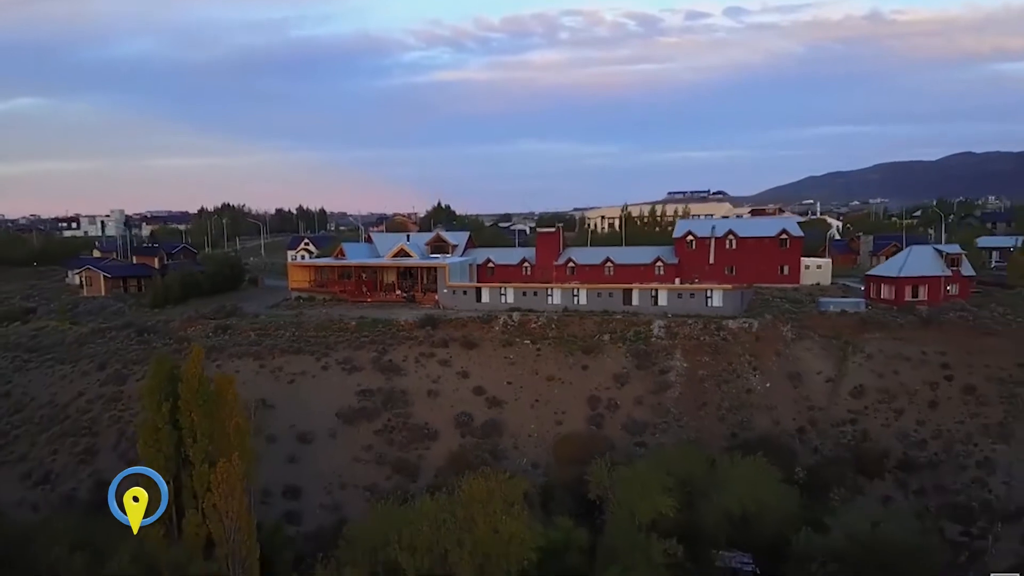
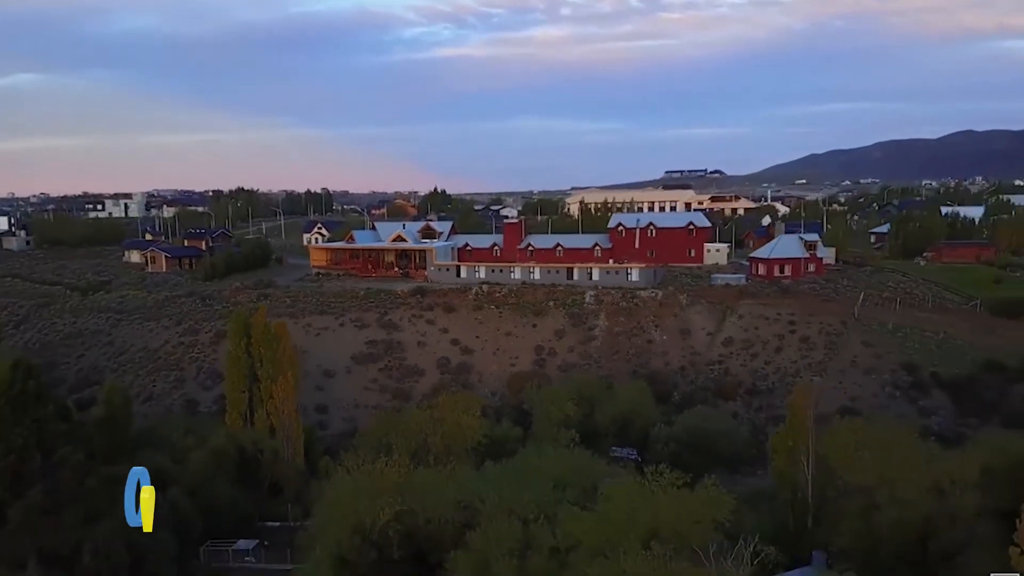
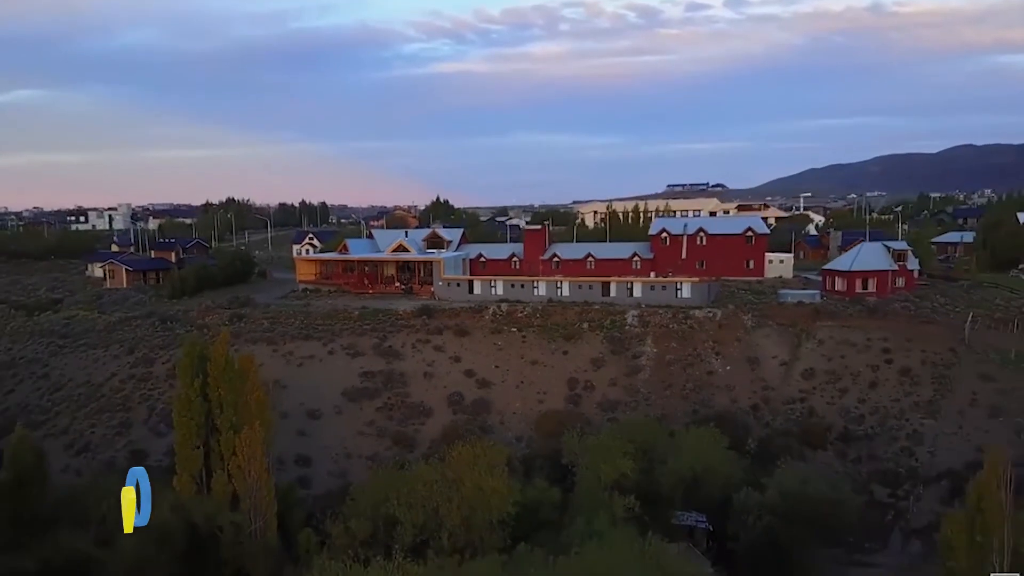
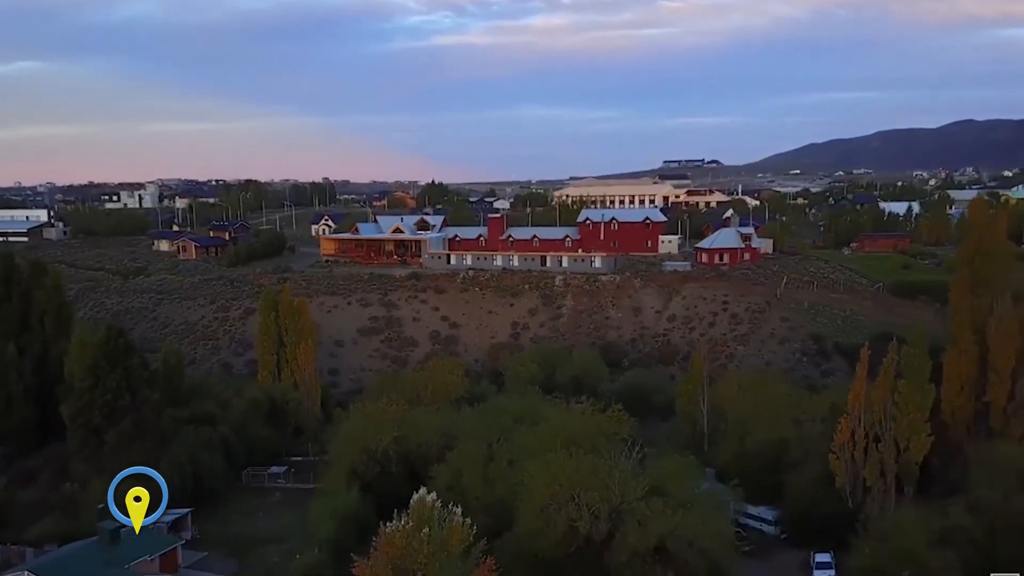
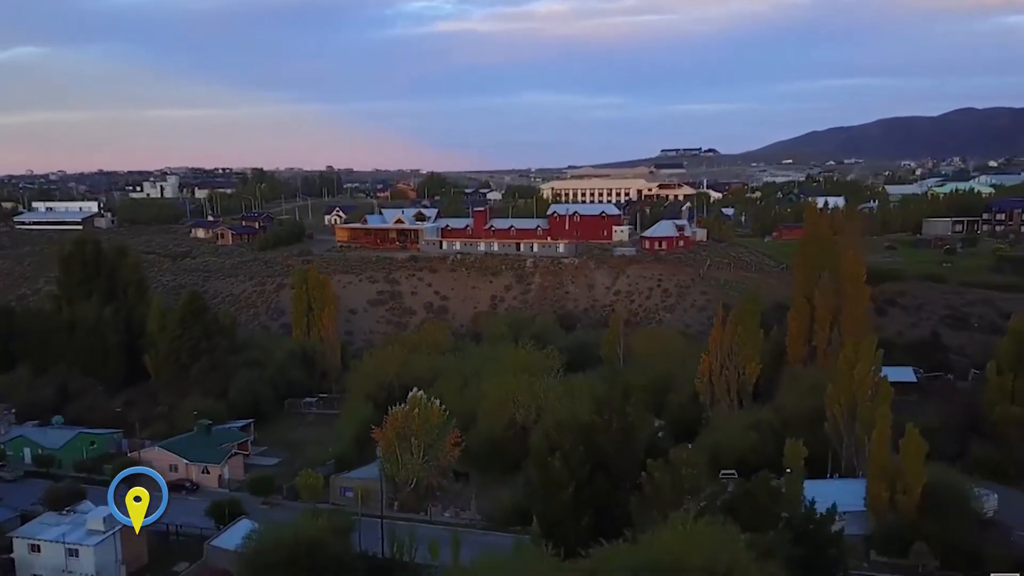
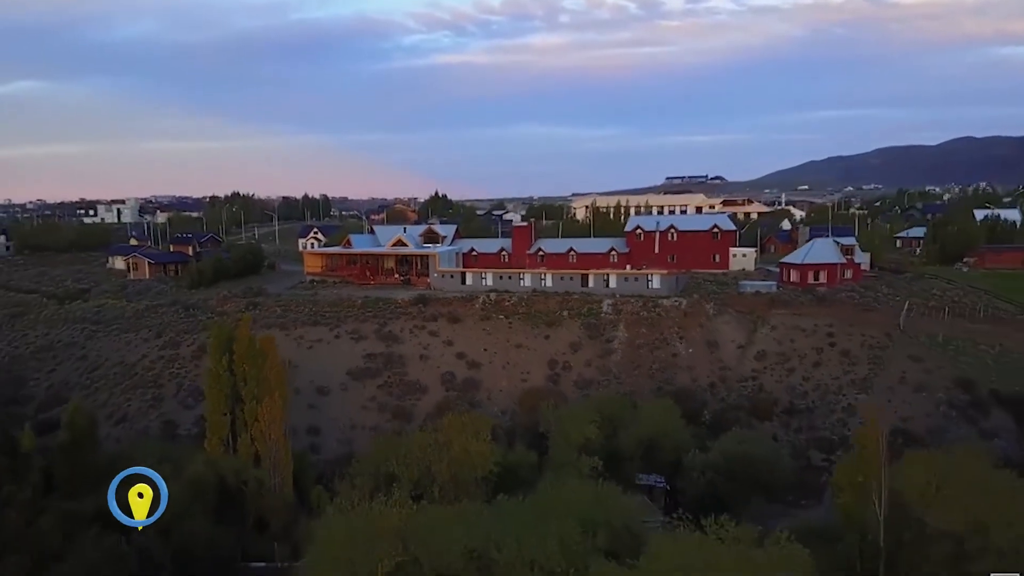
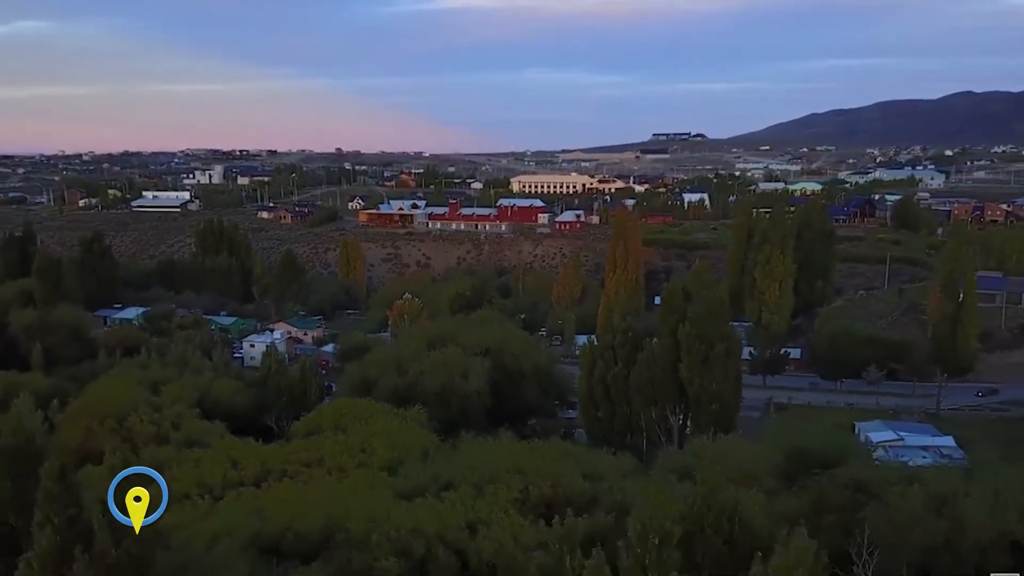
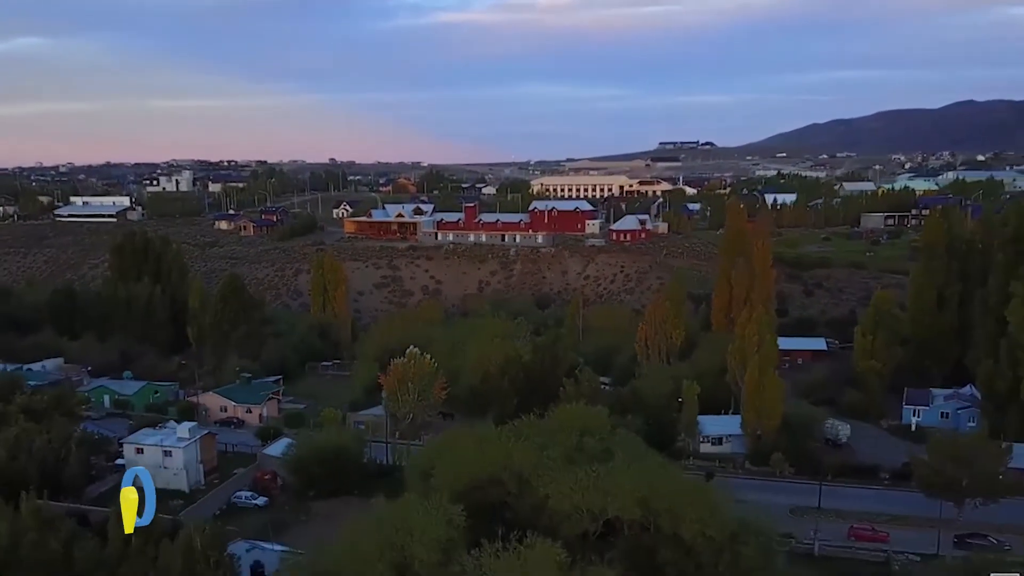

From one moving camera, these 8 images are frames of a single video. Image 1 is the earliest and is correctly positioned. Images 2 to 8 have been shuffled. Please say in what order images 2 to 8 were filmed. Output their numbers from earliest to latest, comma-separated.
3, 6, 2, 4, 5, 8, 7
